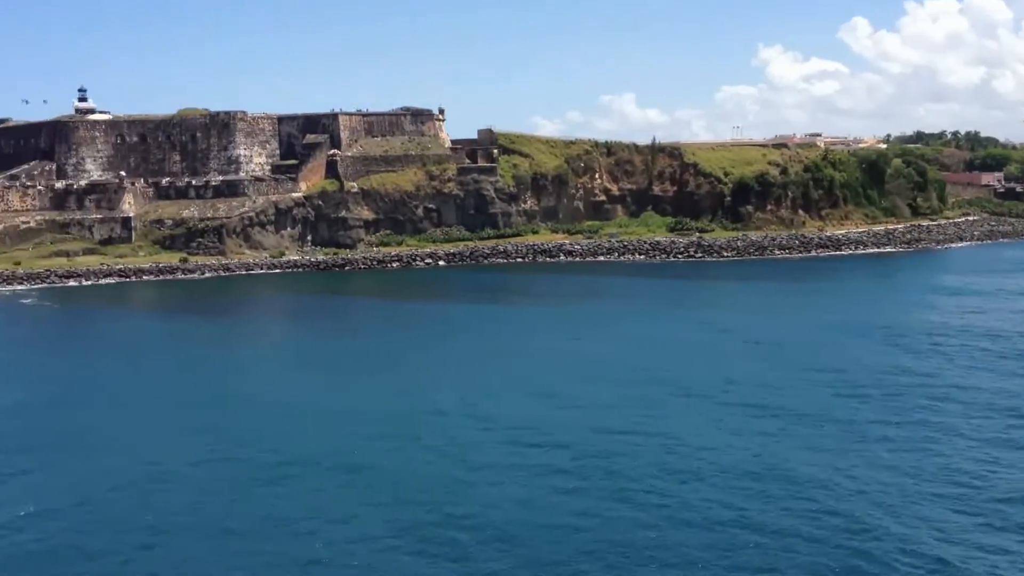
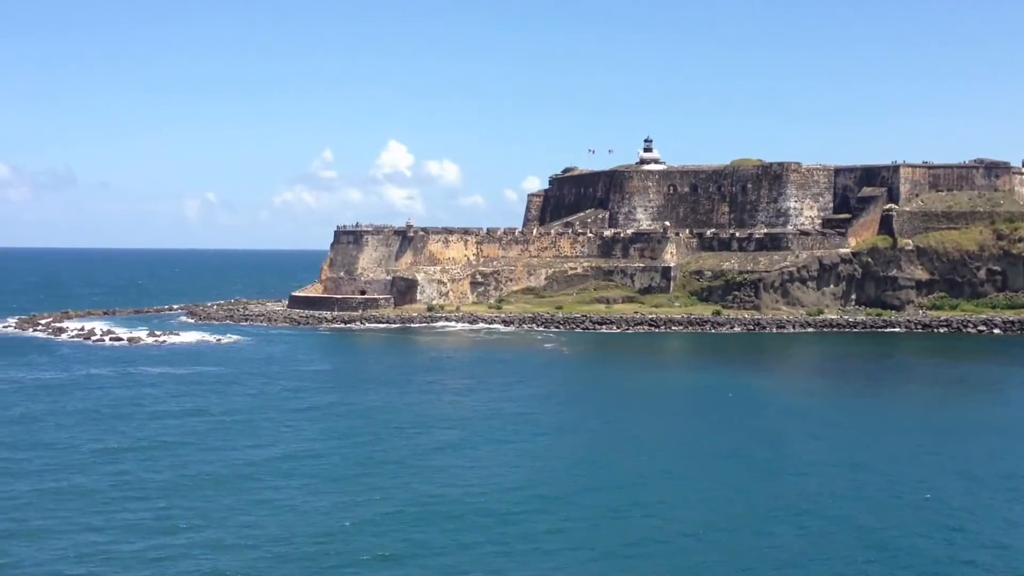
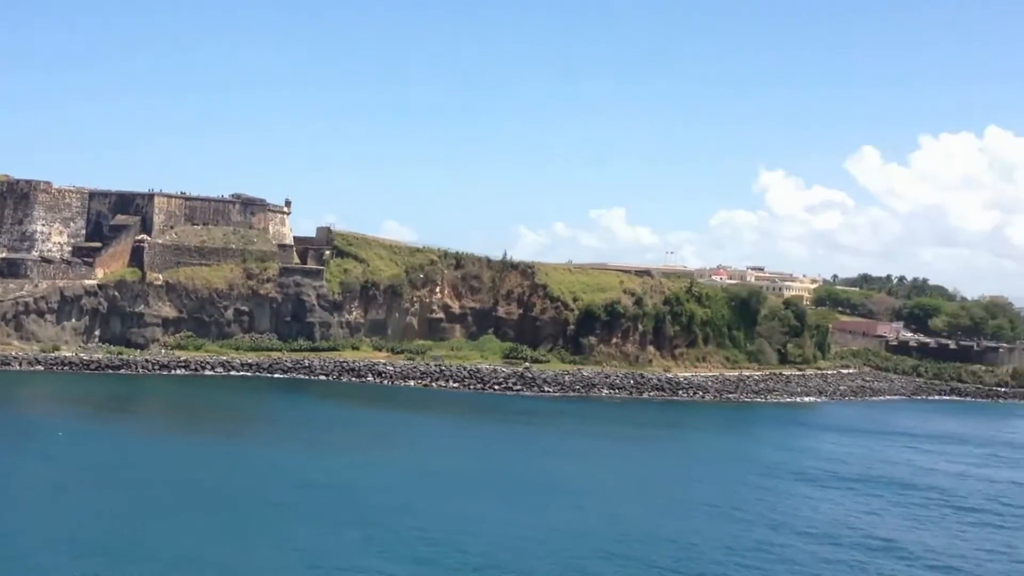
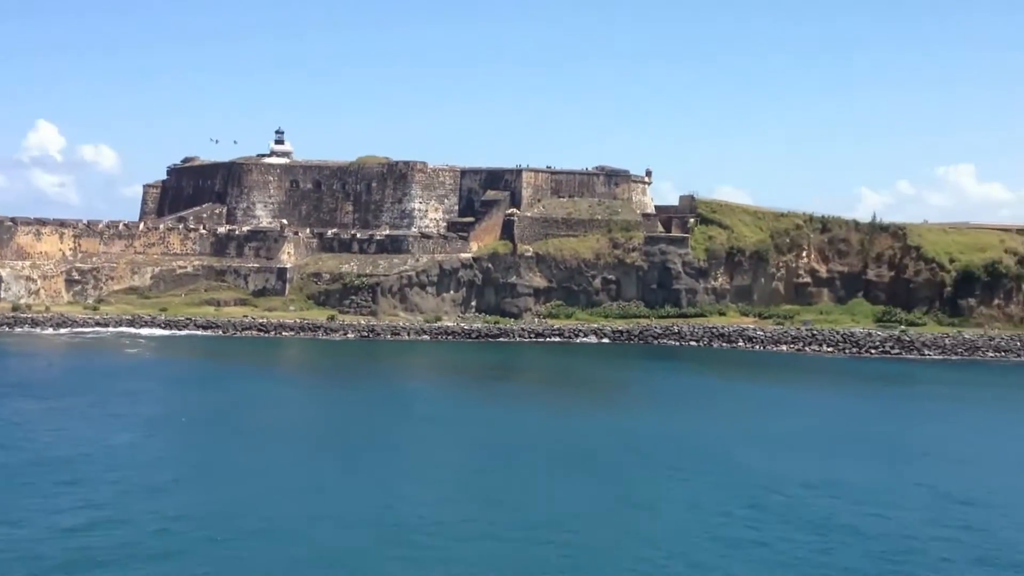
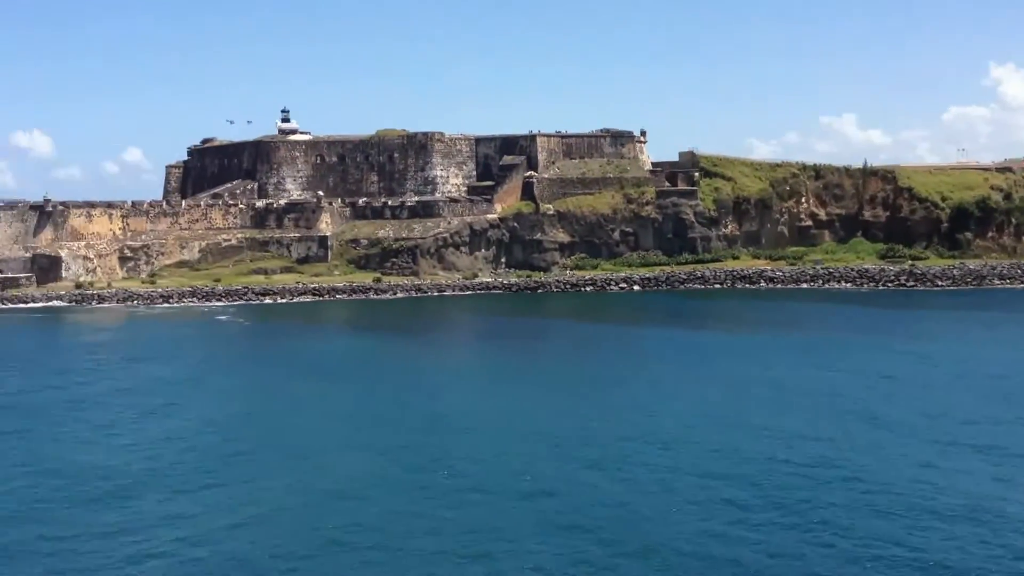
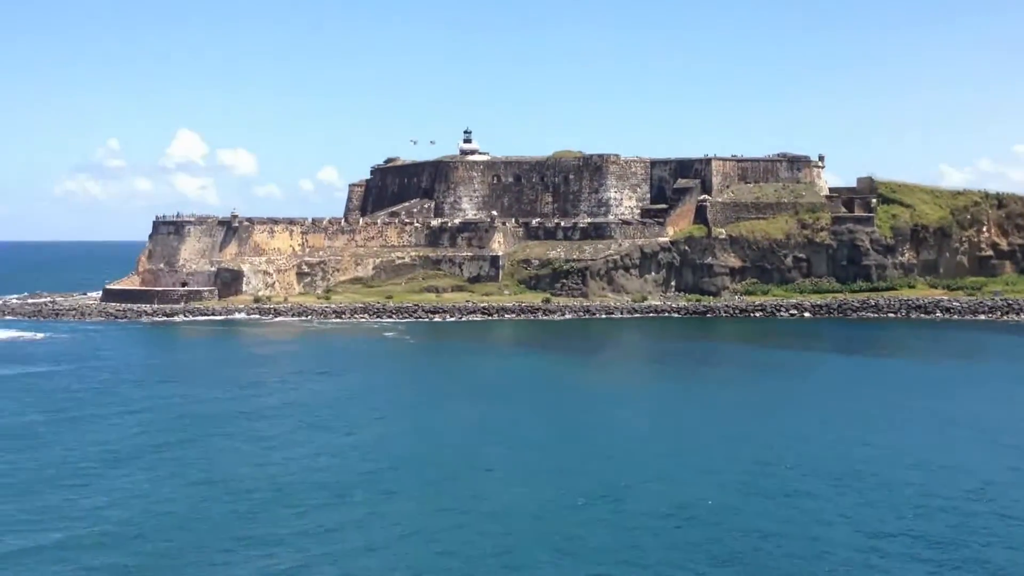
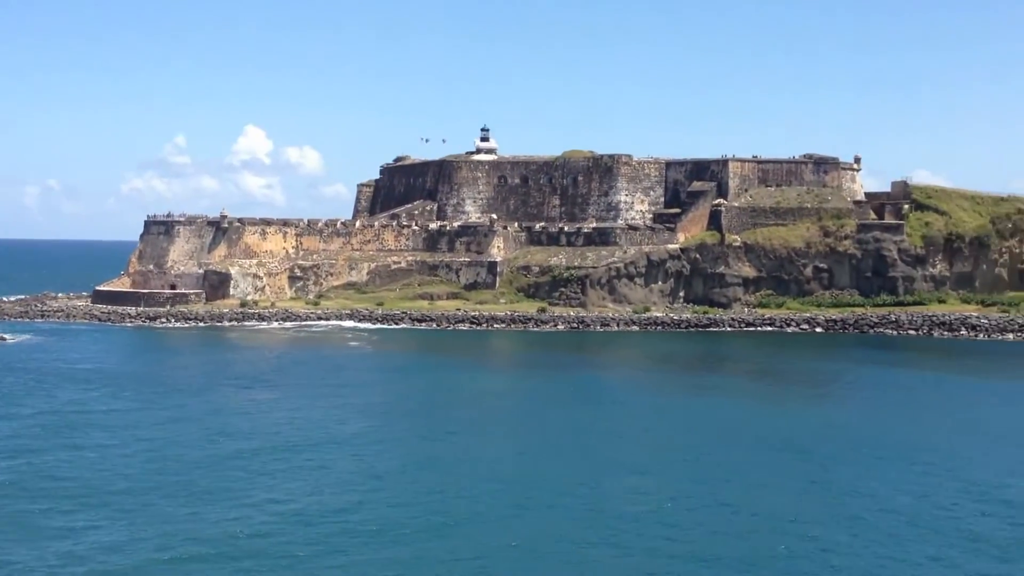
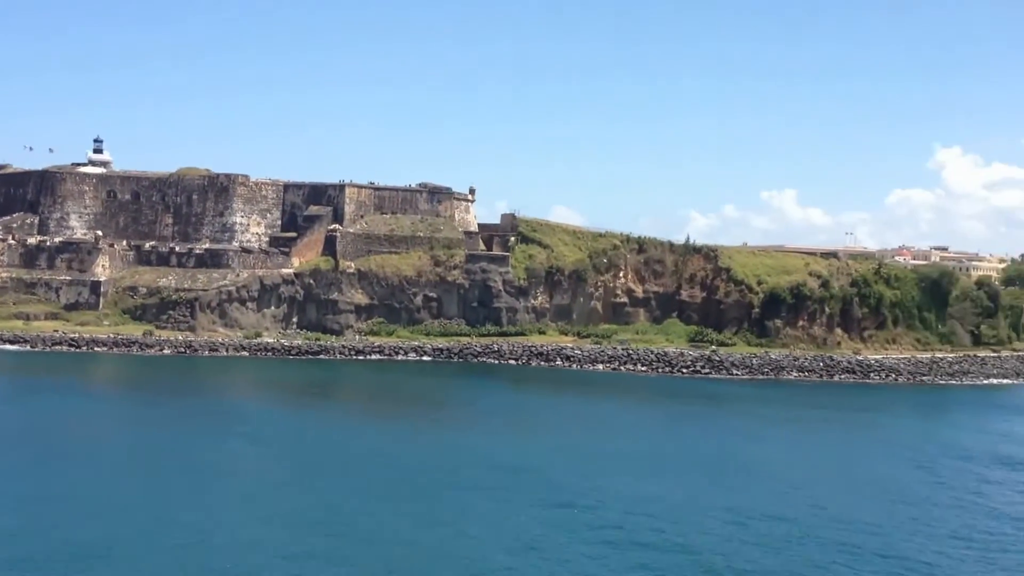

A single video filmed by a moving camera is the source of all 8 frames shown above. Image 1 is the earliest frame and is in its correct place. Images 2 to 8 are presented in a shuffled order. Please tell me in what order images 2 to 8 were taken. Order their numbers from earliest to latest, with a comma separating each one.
5, 6, 2, 7, 4, 8, 3
